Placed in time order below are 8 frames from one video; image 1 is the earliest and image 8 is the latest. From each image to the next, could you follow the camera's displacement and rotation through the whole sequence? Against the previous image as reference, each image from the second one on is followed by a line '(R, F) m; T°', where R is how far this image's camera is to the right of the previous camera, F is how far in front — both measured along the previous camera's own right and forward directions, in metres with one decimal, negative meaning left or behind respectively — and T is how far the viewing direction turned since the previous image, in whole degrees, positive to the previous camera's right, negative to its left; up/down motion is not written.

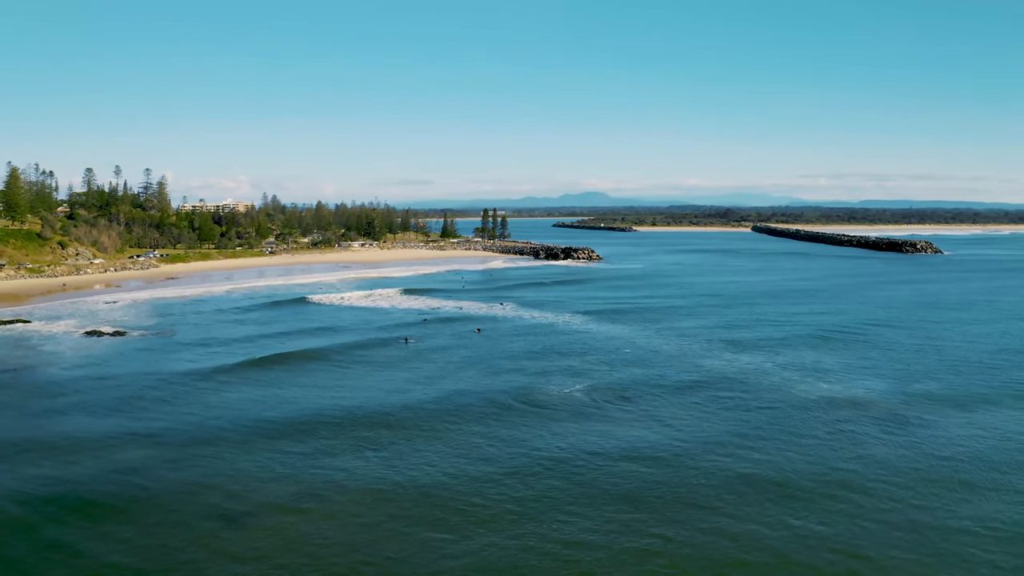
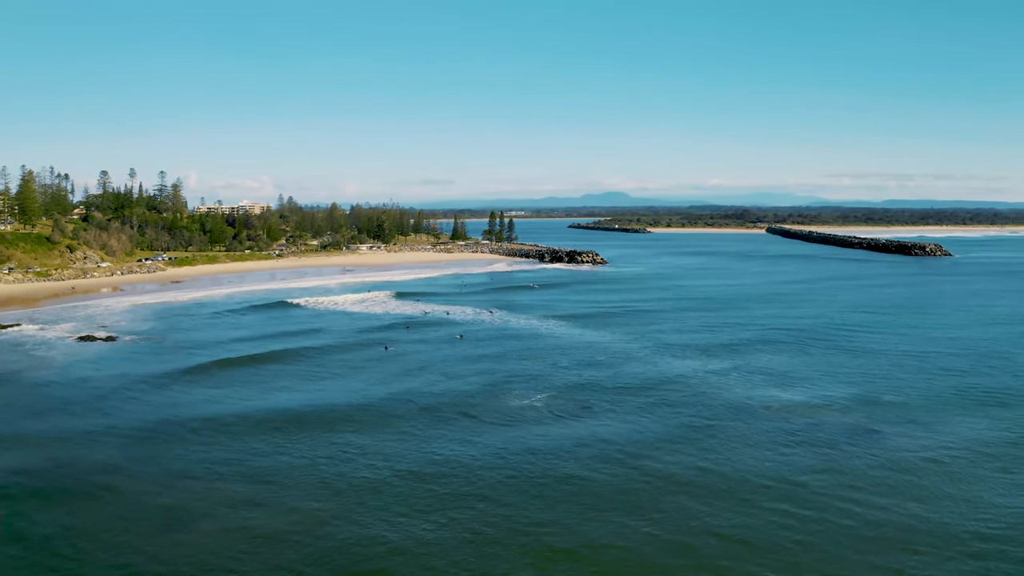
(+1.7, 0.0) m; -1°
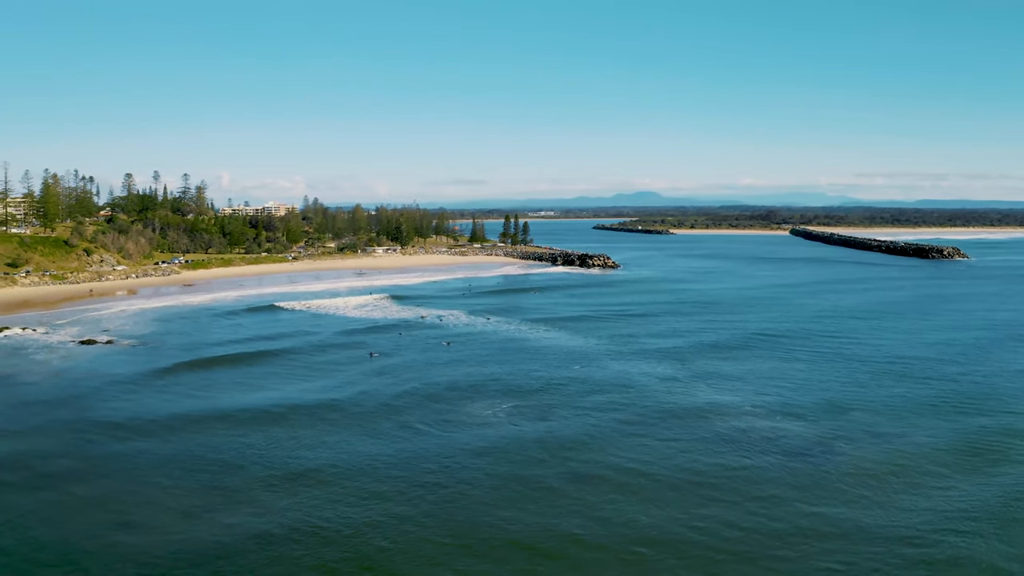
(+1.9, -0.2) m; -2°
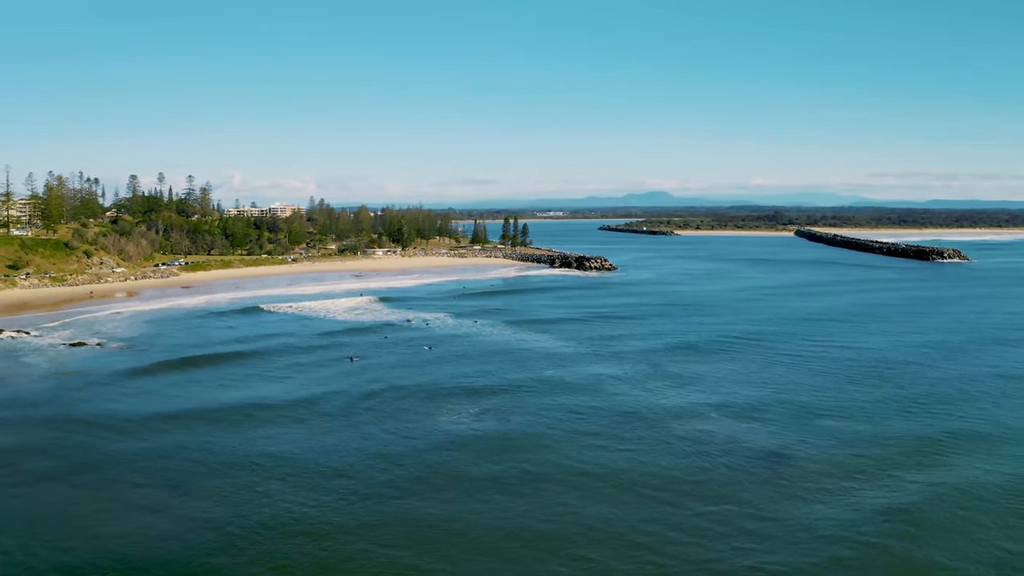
(+1.2, -0.2) m; 0°
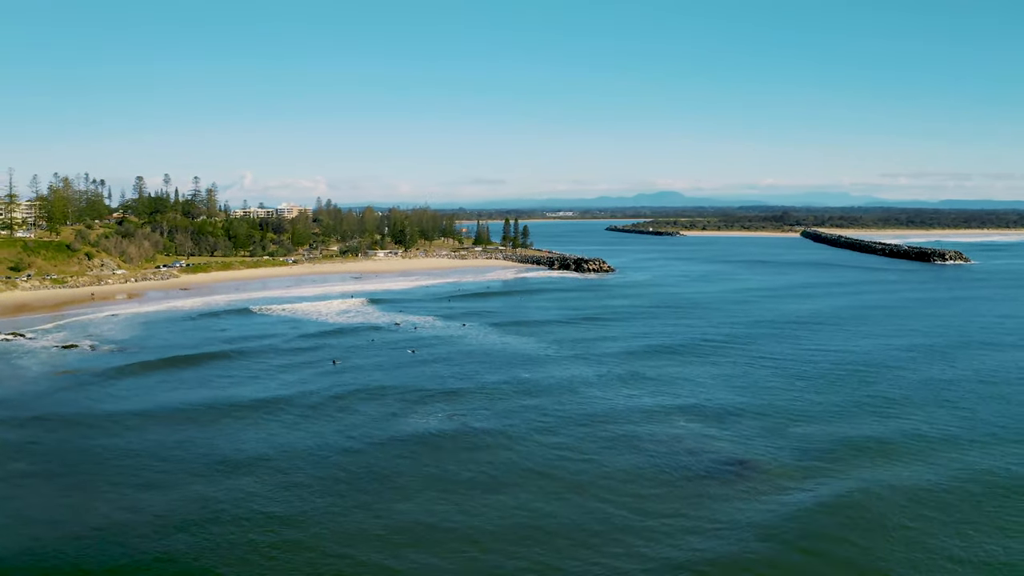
(+1.1, -0.2) m; 0°
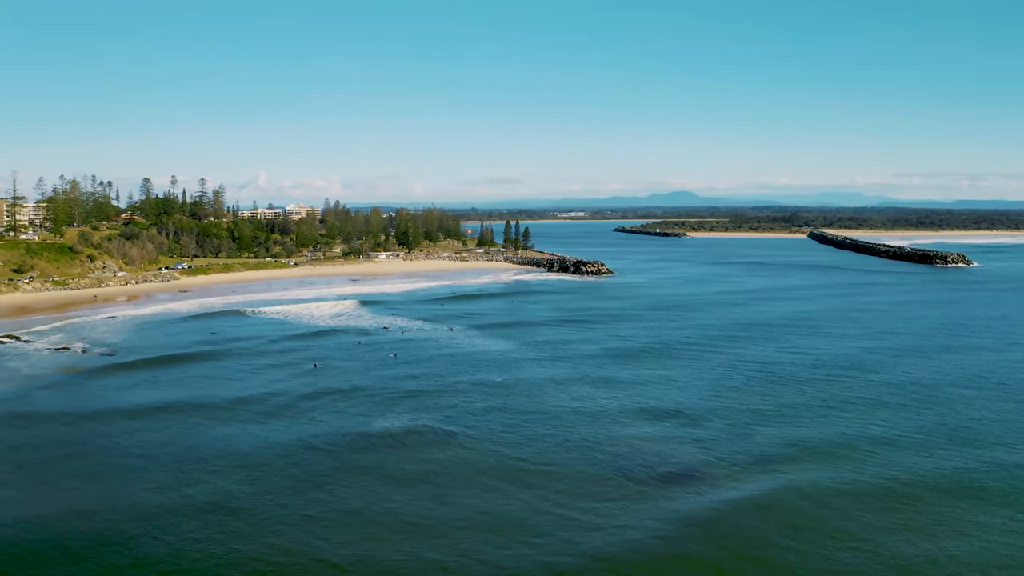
(+1.3, -0.3) m; 0°
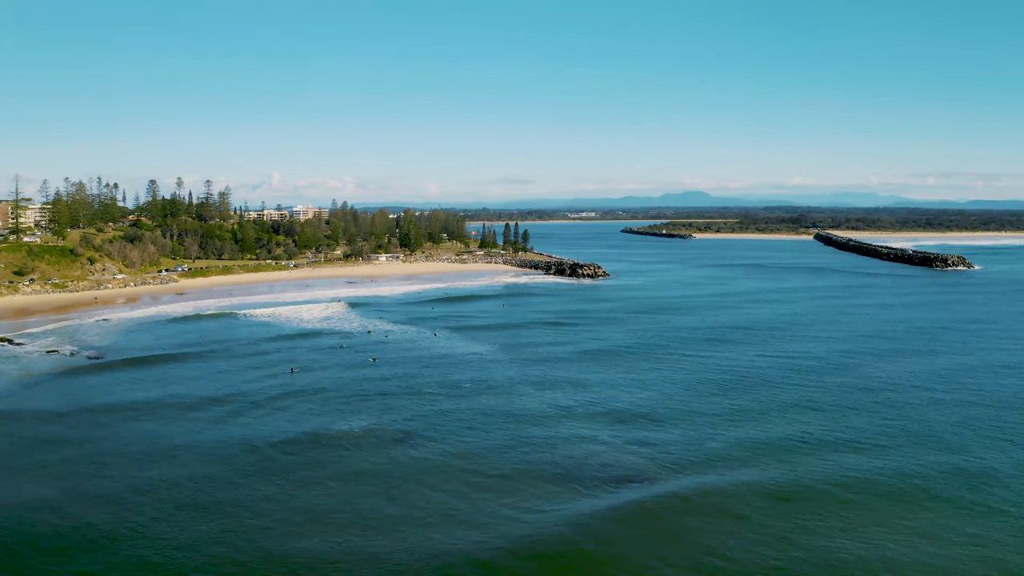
(+1.4, -0.2) m; 0°
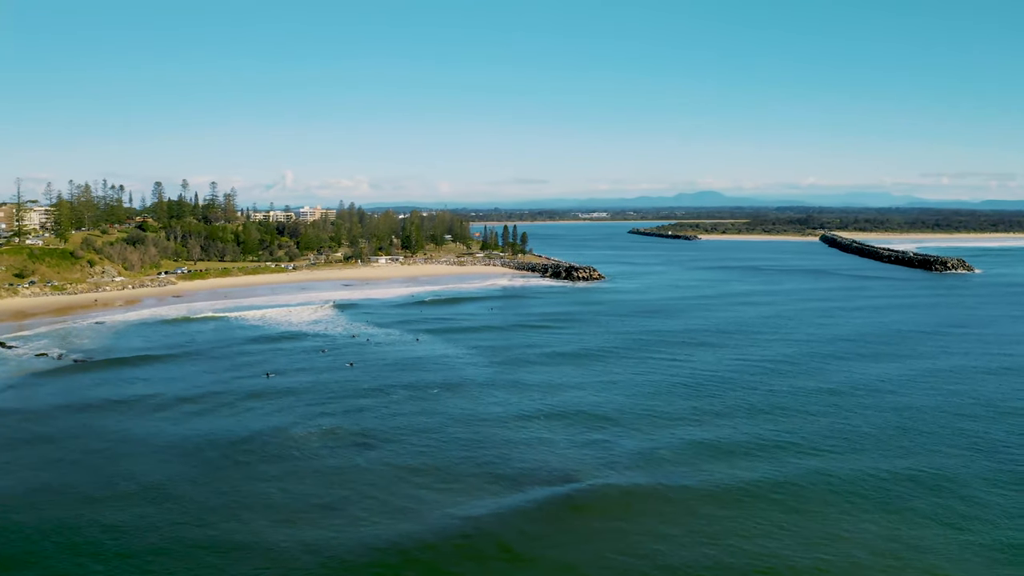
(+1.6, -0.3) m; 0°
